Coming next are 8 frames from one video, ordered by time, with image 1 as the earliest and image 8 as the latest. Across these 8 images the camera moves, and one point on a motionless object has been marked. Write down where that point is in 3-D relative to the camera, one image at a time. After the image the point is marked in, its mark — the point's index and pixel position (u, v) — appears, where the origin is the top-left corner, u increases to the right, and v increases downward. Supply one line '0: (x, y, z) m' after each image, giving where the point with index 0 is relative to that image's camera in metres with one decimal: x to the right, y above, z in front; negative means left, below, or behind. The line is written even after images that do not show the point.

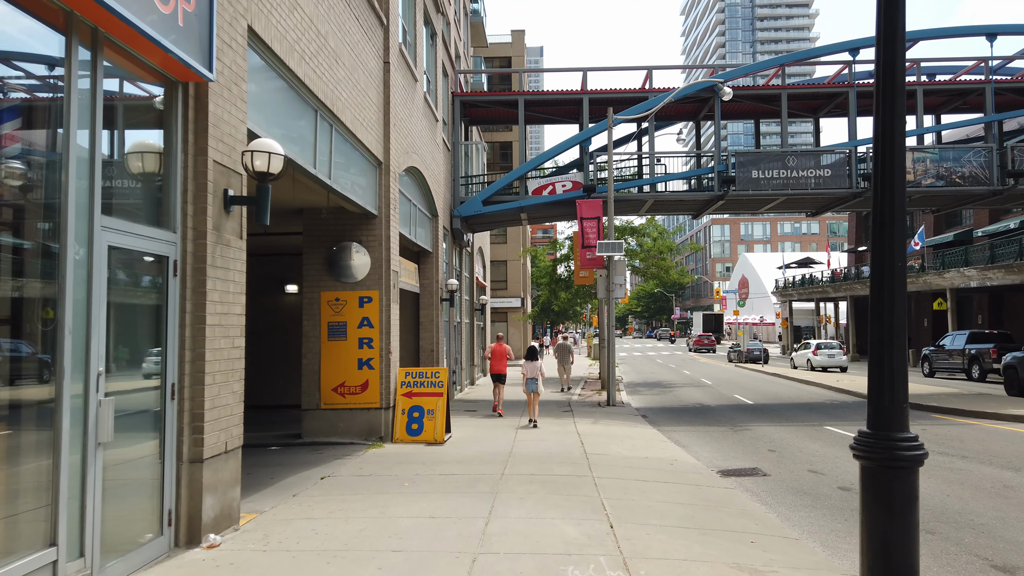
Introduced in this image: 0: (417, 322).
0: (-2.3, -0.8, +18.4) m
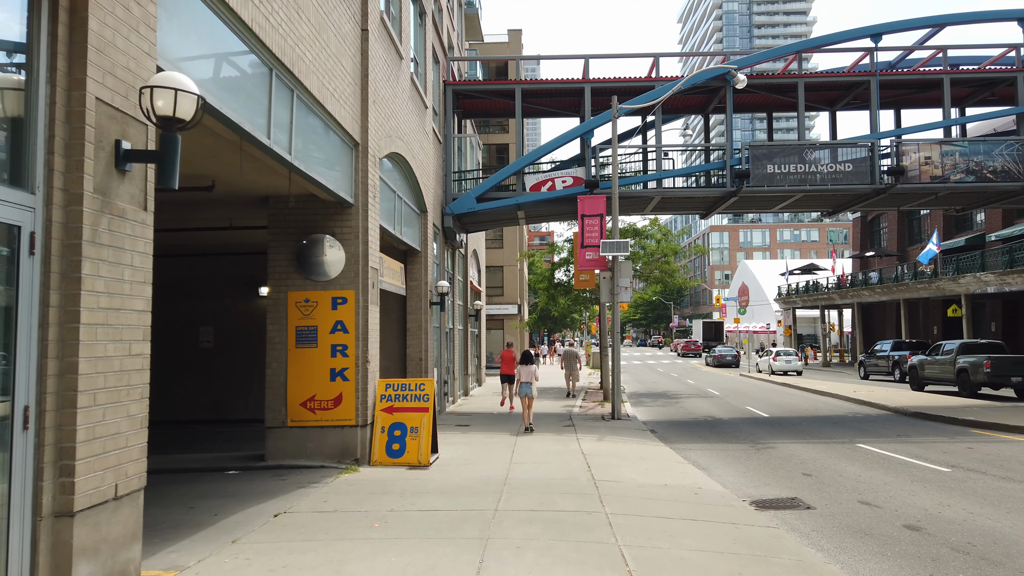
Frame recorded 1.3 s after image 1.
0: (-2.4, -0.9, +16.8) m
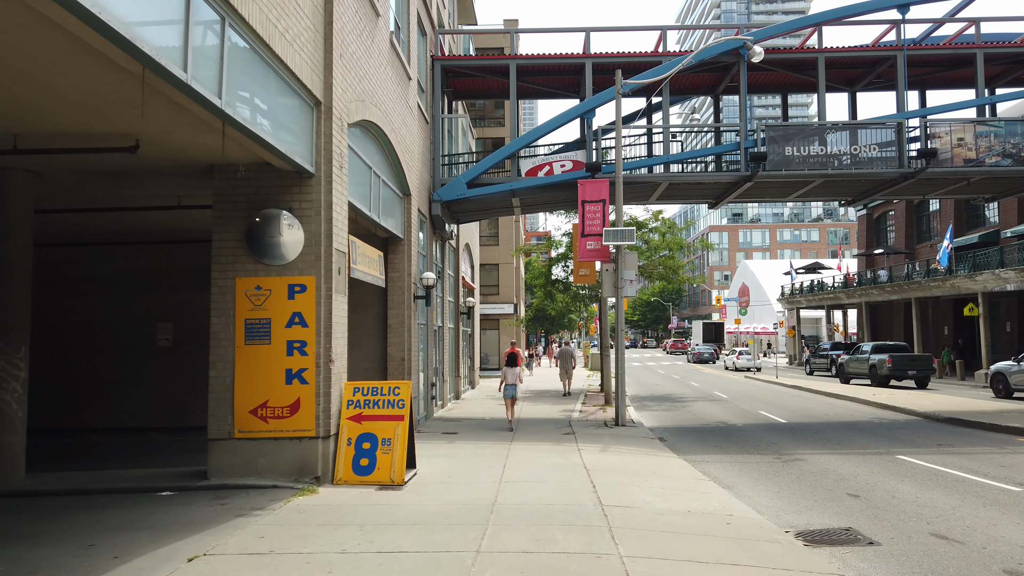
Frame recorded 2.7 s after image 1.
0: (-2.5, -0.7, +15.0) m
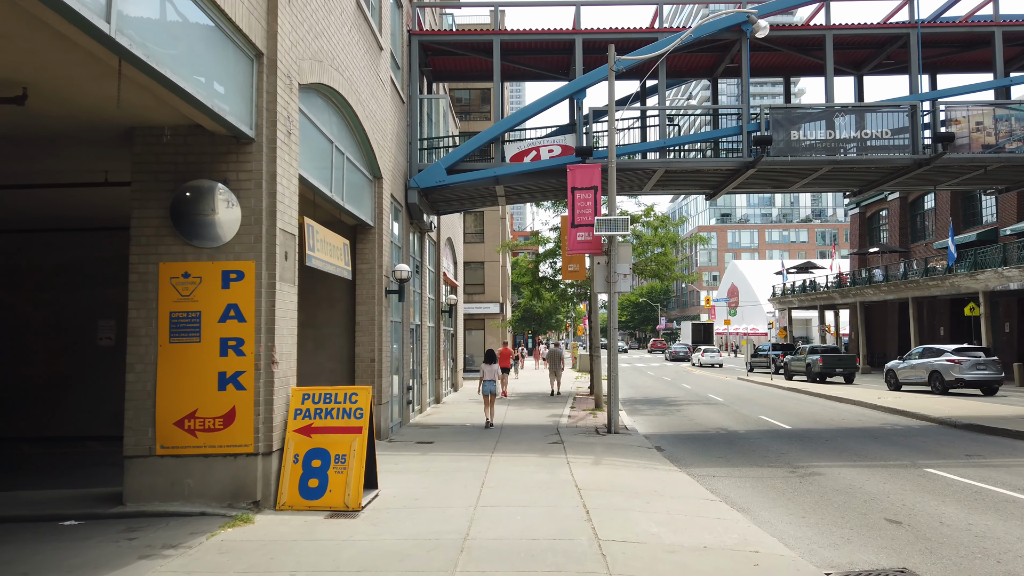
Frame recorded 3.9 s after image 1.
0: (-2.9, -0.6, +13.5) m
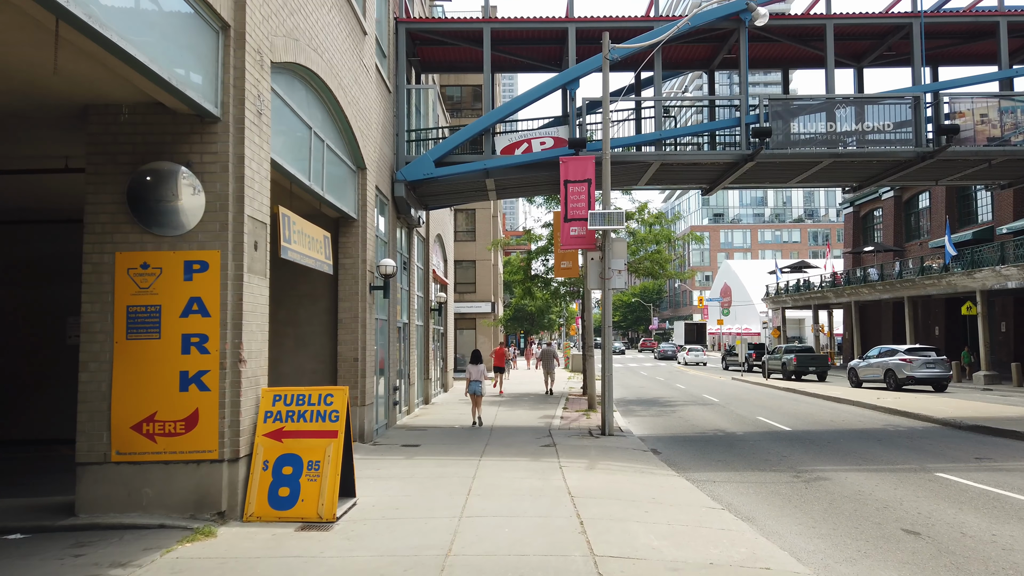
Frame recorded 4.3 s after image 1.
0: (-3.0, -0.5, +12.9) m
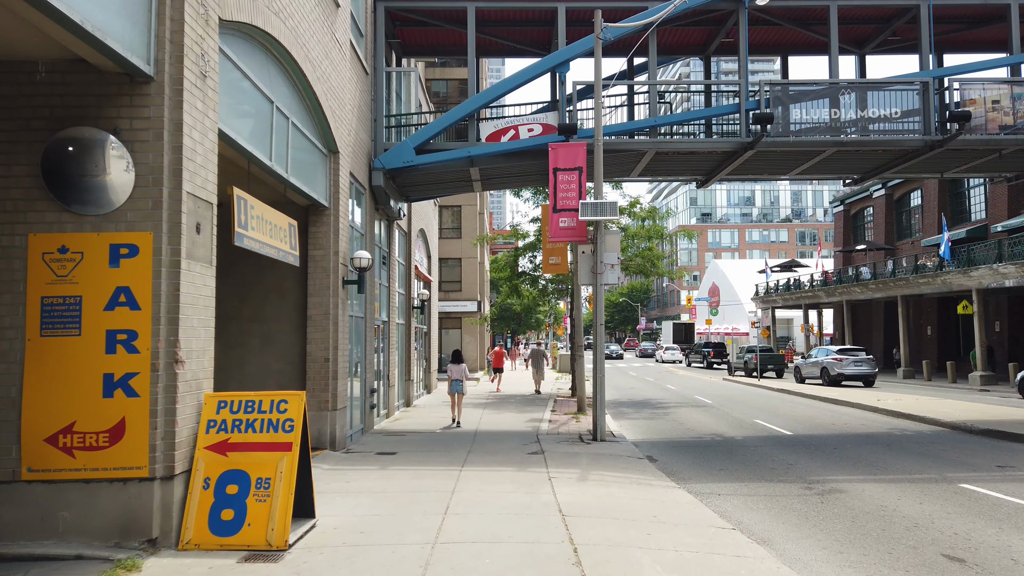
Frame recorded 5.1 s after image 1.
0: (-3.3, -0.4, +11.9) m
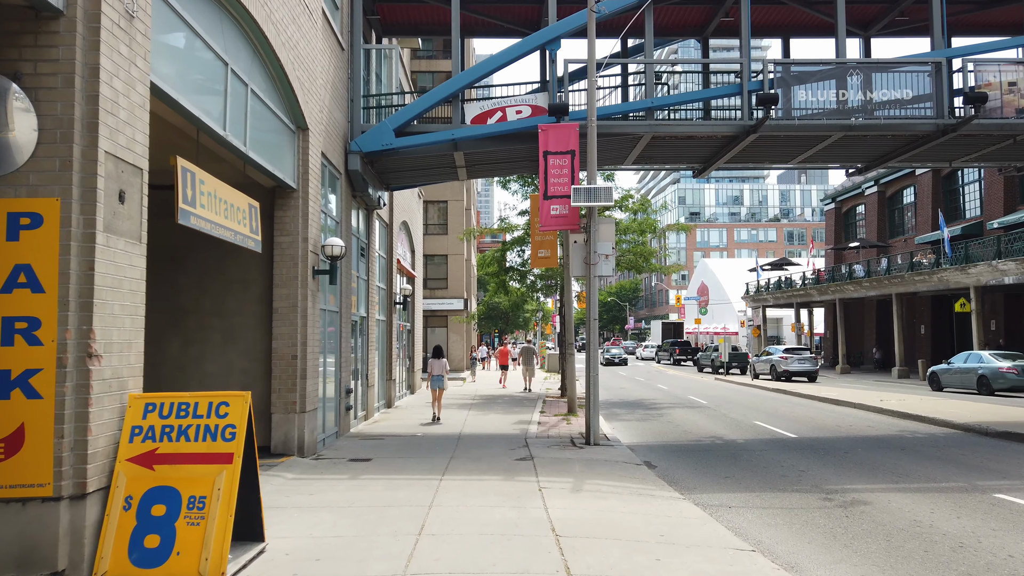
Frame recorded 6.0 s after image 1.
0: (-3.5, -0.3, +10.8) m
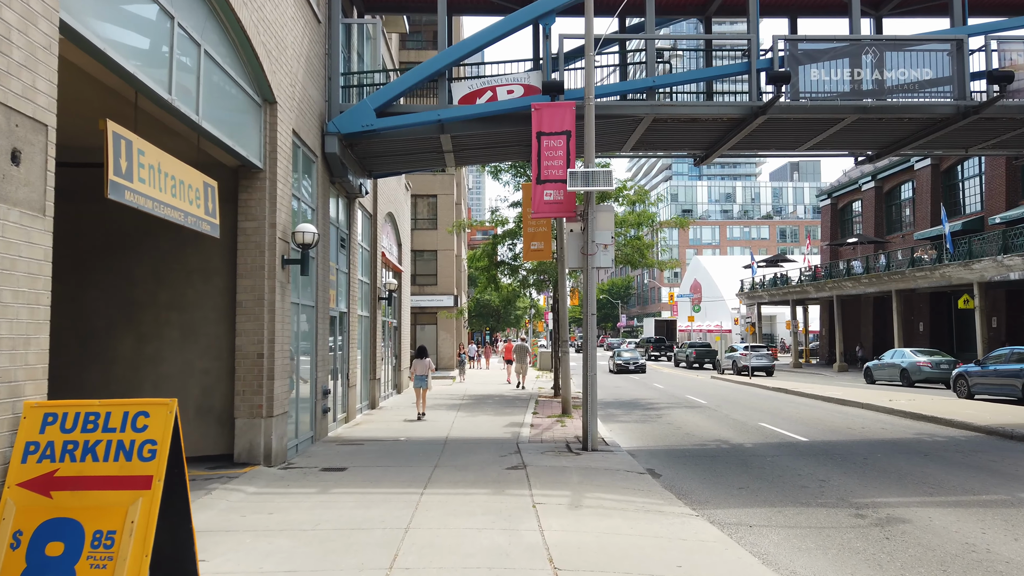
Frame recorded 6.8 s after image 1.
0: (-3.6, -0.2, +9.8) m
